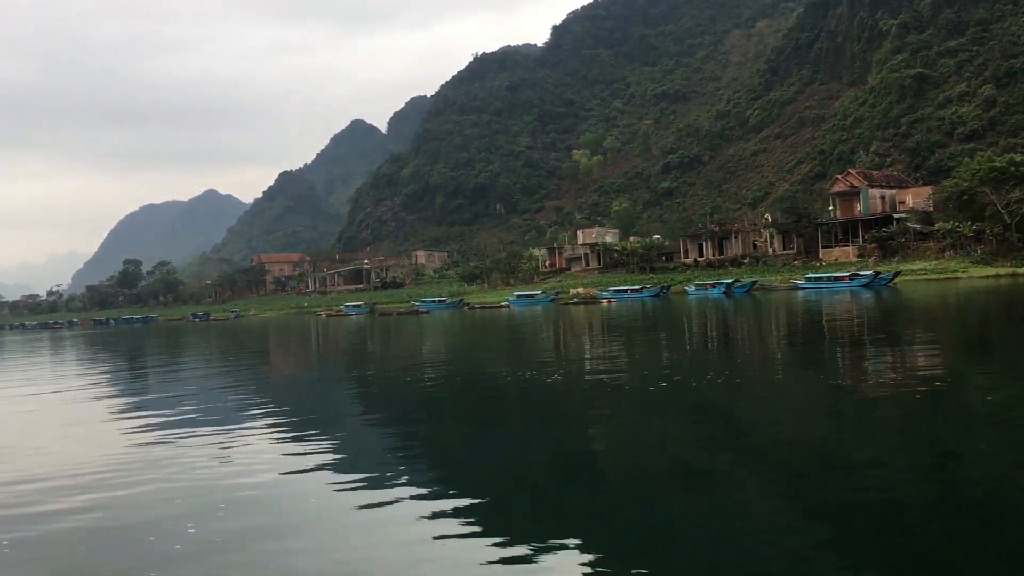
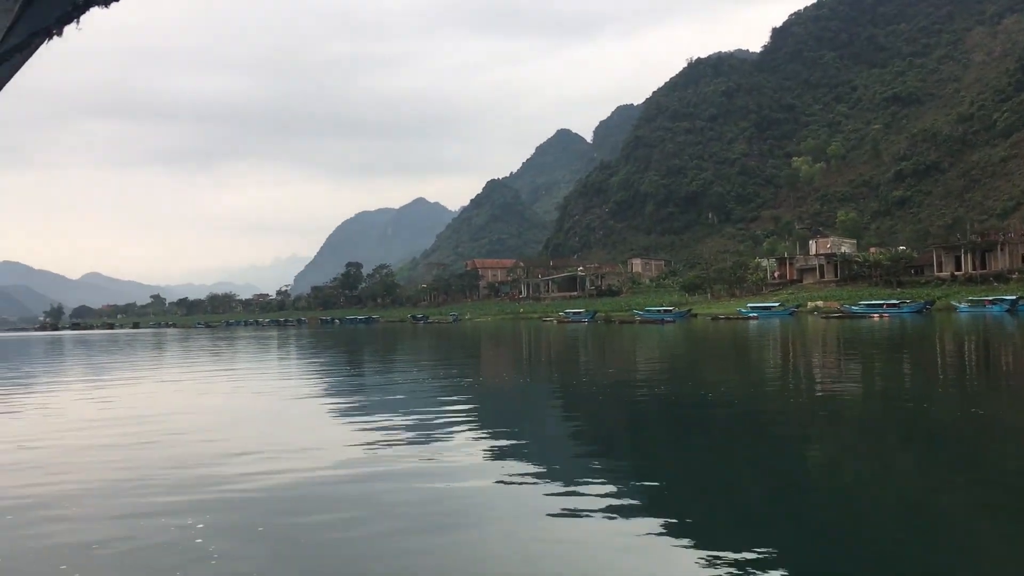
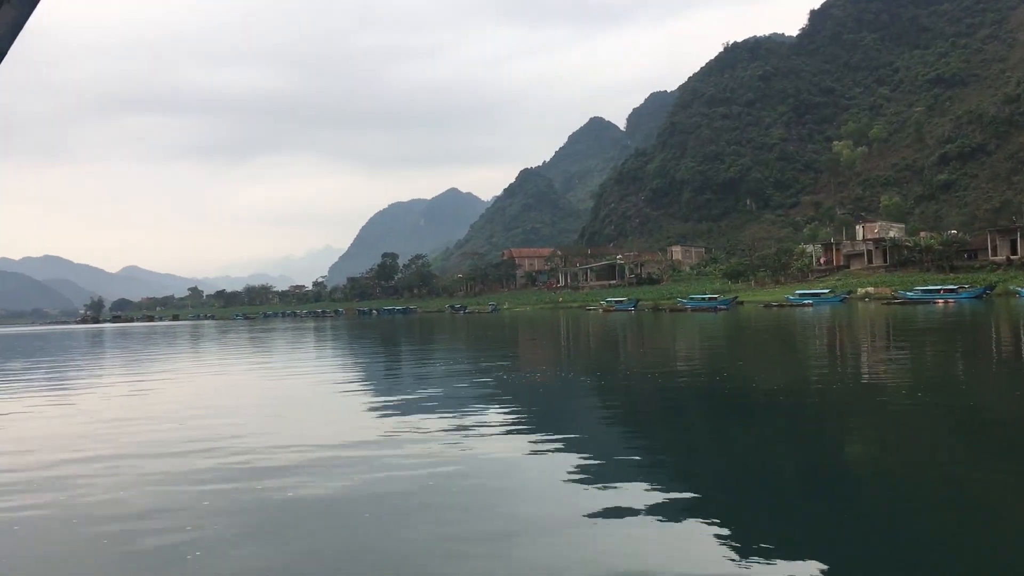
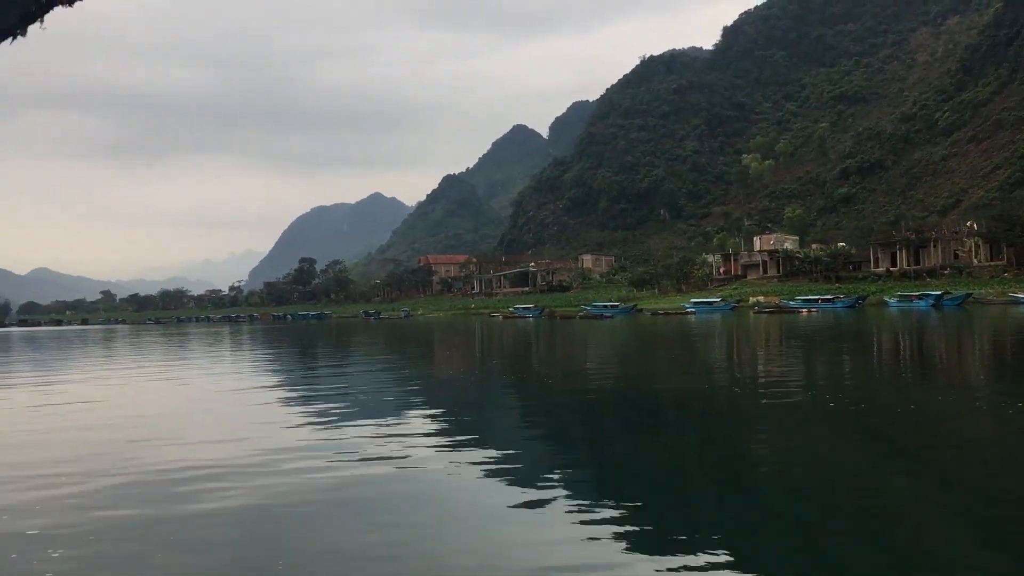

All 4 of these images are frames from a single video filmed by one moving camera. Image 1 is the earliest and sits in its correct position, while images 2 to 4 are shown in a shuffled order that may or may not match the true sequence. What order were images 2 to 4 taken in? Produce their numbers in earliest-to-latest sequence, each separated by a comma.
4, 2, 3
